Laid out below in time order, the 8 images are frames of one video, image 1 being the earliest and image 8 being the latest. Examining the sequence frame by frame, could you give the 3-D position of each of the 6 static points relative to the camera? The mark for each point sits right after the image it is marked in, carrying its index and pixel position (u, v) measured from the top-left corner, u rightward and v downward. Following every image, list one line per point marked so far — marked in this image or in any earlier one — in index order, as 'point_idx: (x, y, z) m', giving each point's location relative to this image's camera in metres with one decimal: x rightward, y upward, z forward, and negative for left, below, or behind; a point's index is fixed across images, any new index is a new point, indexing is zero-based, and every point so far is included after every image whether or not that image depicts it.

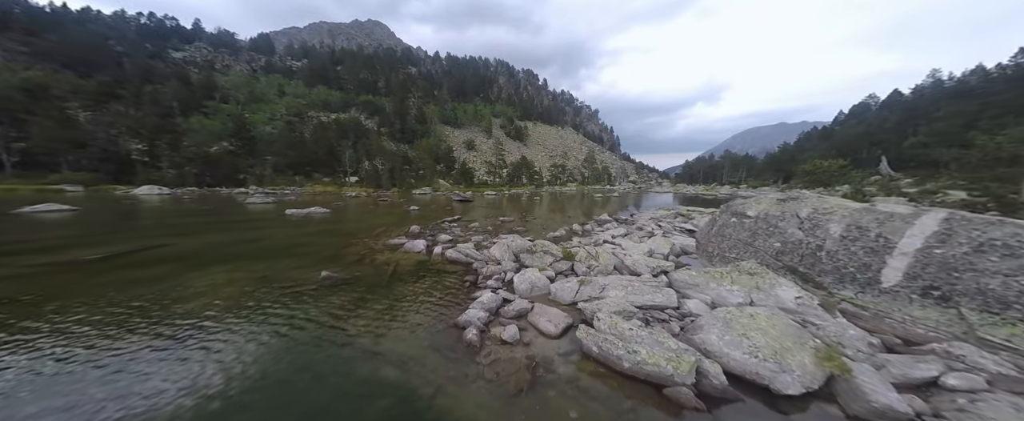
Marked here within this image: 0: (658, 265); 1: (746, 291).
0: (+7.1, -2.7, +13.5) m
1: (+8.4, -2.8, +10.0) m
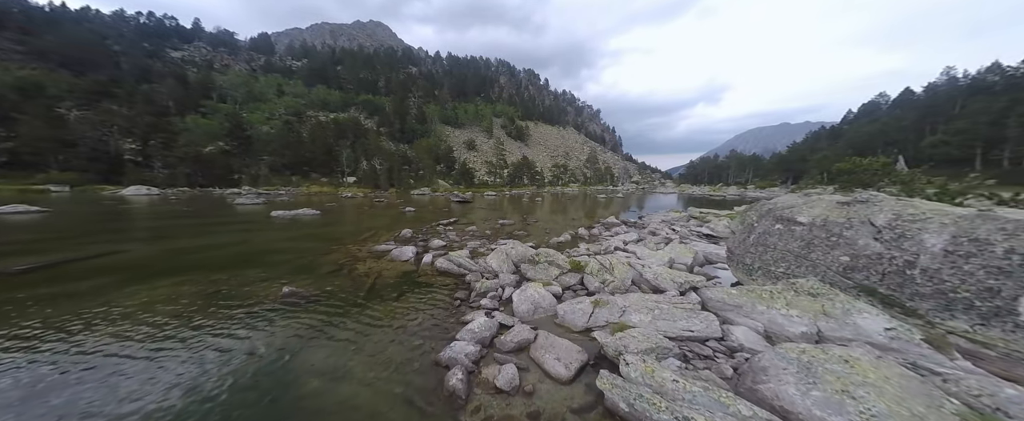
0: (+7.0, -2.8, +11.3) m
1: (+8.3, -3.0, +7.7) m
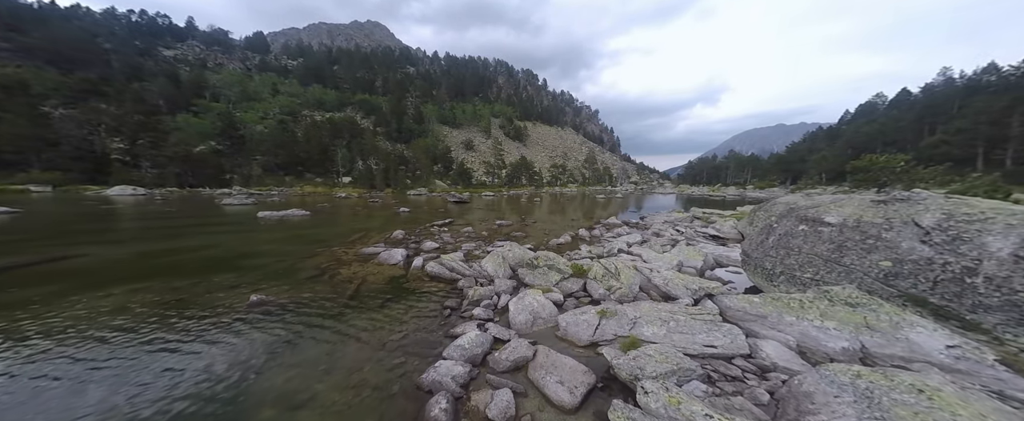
0: (+6.9, -2.7, +10.2) m
1: (+8.2, -2.9, +6.7) m
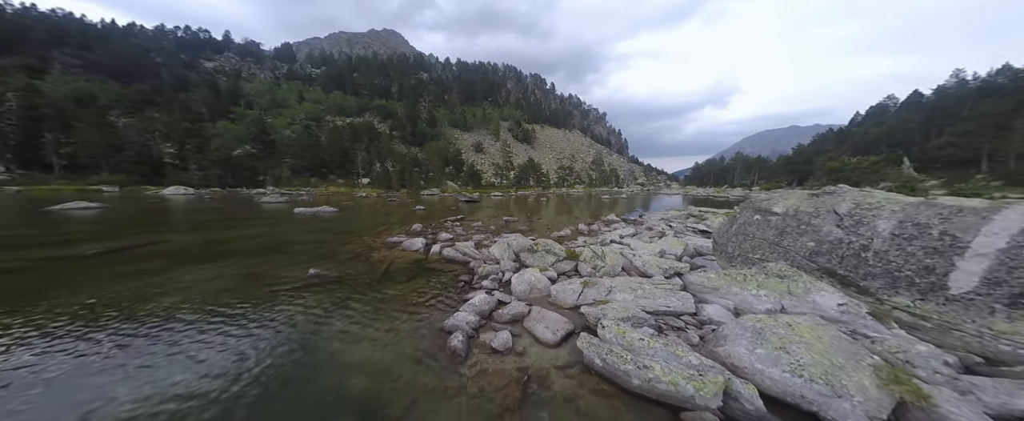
0: (+7.0, -2.5, +12.2) m
1: (+8.2, -2.6, +8.7) m
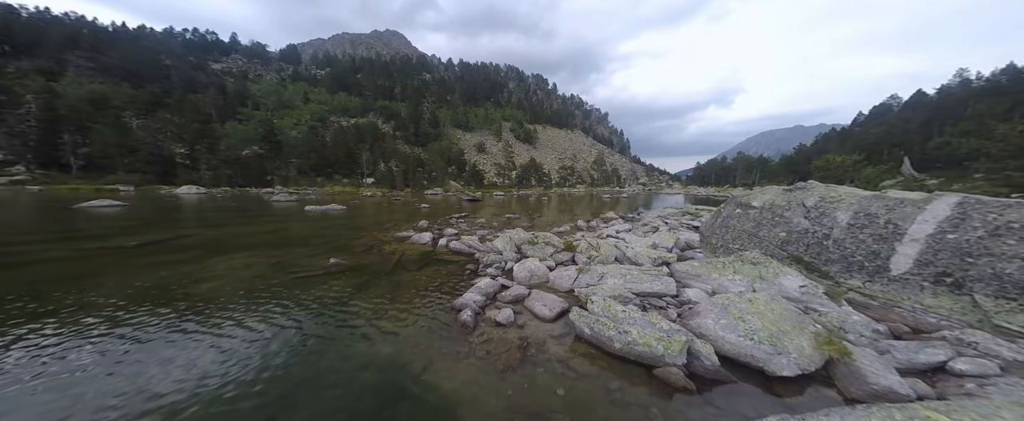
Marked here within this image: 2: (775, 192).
0: (+7.1, -2.2, +13.3) m
1: (+8.3, -2.4, +9.8) m
2: (+11.4, +0.8, +12.1) m
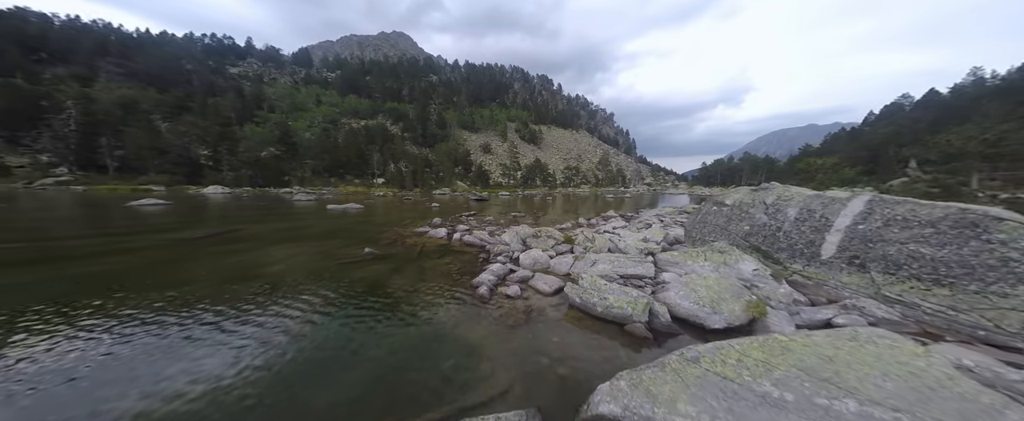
0: (+7.5, -2.1, +15.4) m
1: (+8.6, -2.3, +11.8) m
2: (+11.8, +0.9, +14.1) m
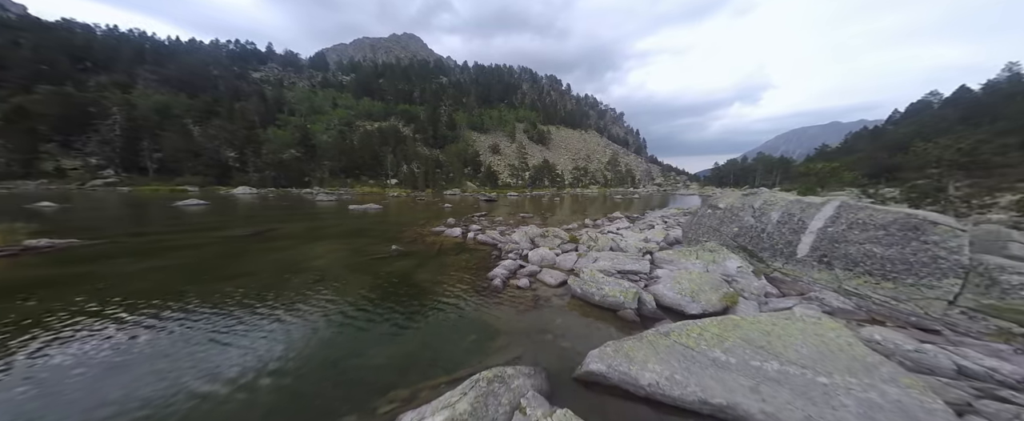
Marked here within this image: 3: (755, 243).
0: (+8.1, -2.2, +16.8) m
1: (+9.0, -2.4, +13.1) m
2: (+12.3, +0.8, +15.3) m
3: (+11.1, -1.5, +12.7) m
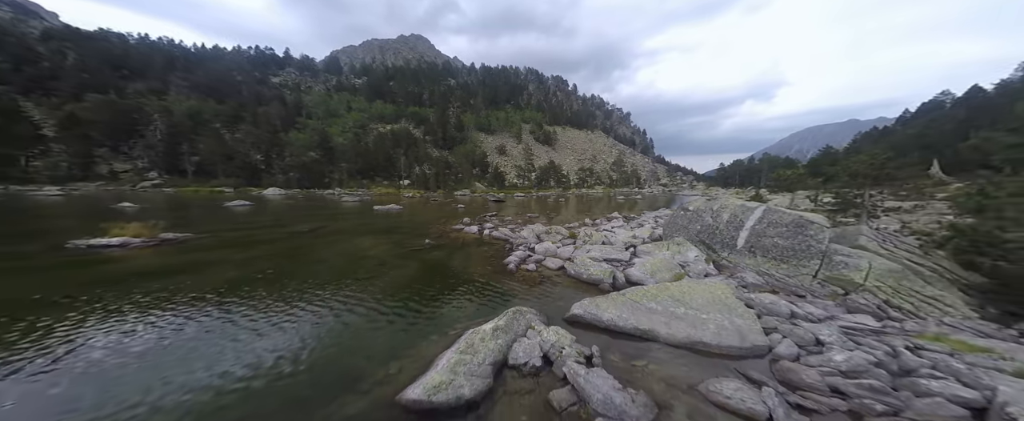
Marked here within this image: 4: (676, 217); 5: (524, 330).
0: (+8.8, -2.4, +20.5) m
1: (+9.7, -2.5, +16.9) m
2: (+13.0, +0.6, +18.9) m
3: (+11.8, -1.6, +16.4) m
4: (+11.9, -0.5, +20.0) m
5: (+0.4, -3.8, +9.0) m
